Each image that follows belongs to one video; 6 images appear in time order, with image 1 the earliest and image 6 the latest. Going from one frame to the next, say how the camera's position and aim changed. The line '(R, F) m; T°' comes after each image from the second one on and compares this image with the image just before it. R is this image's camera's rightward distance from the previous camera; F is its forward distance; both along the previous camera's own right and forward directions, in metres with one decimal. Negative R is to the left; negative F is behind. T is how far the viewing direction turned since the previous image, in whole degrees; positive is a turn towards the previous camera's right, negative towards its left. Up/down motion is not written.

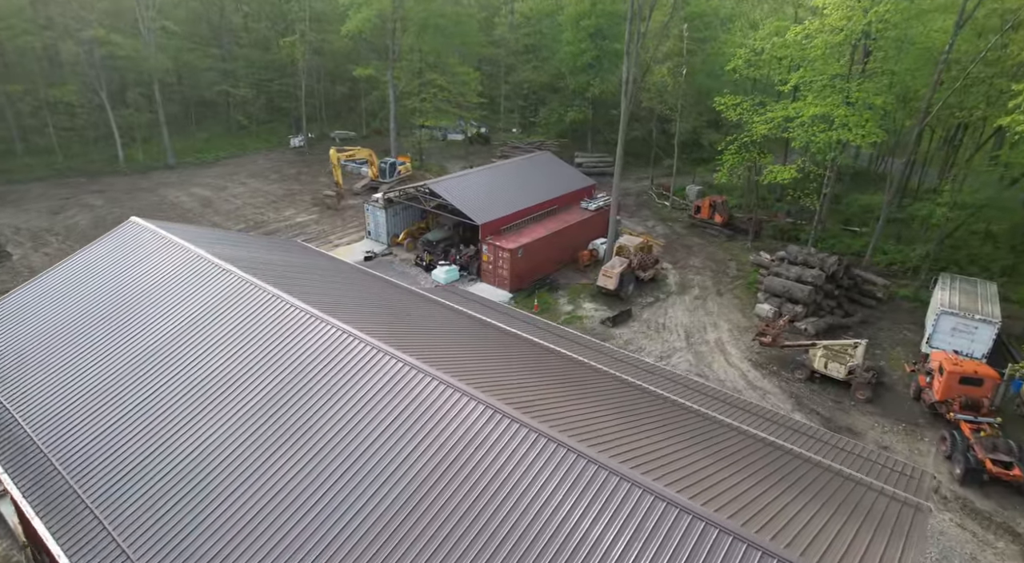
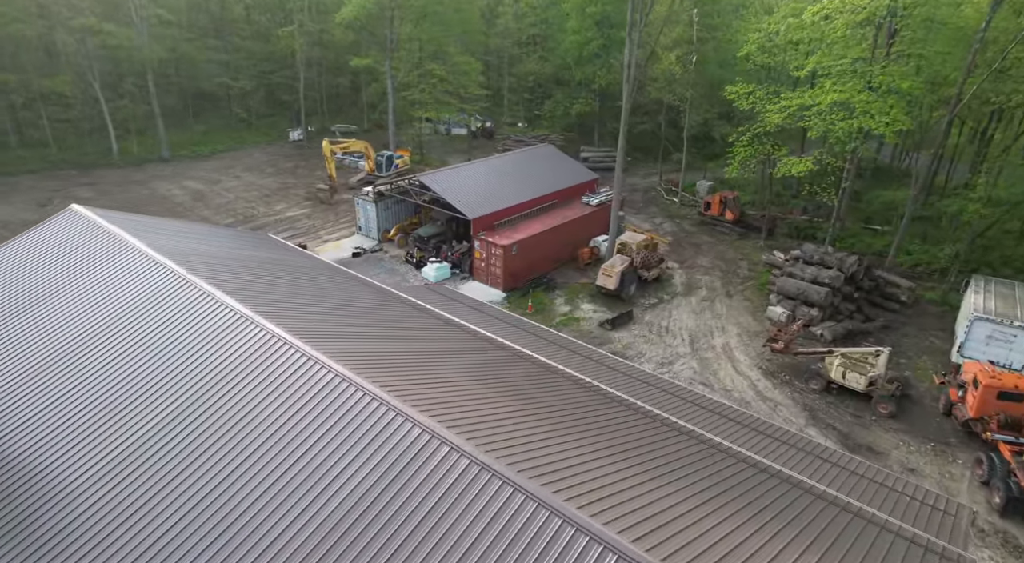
(+0.8, +1.7) m; -1°
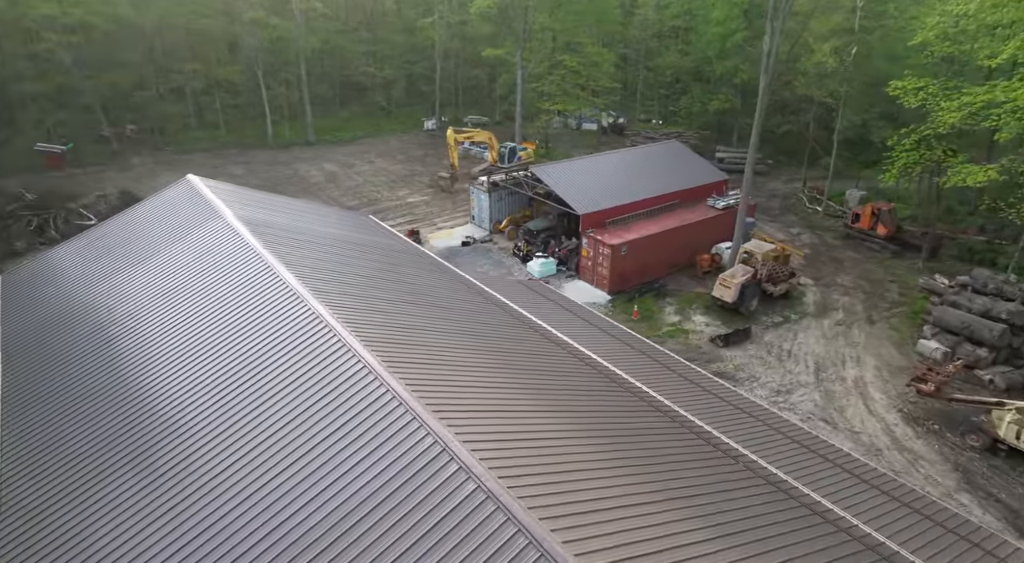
(+0.8, +1.2) m; -12°
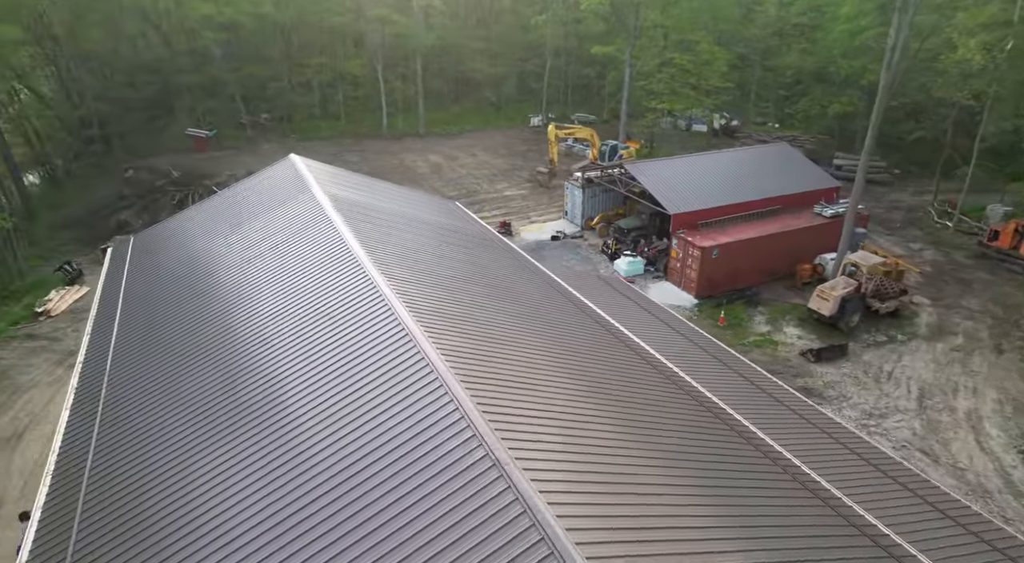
(+0.8, 0.0) m; -10°
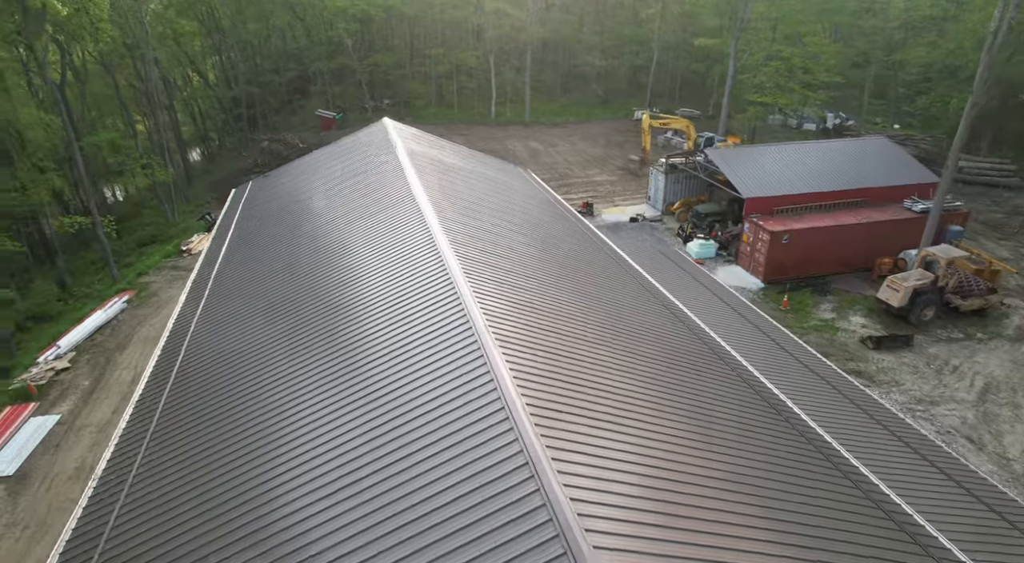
(+1.7, -1.5) m; -10°
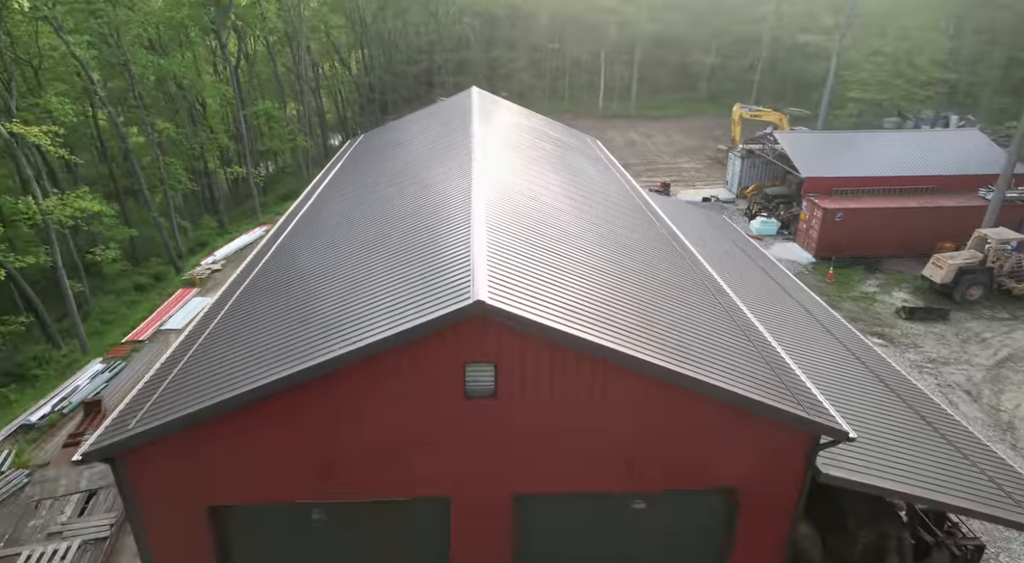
(+2.4, -3.1) m; -11°
